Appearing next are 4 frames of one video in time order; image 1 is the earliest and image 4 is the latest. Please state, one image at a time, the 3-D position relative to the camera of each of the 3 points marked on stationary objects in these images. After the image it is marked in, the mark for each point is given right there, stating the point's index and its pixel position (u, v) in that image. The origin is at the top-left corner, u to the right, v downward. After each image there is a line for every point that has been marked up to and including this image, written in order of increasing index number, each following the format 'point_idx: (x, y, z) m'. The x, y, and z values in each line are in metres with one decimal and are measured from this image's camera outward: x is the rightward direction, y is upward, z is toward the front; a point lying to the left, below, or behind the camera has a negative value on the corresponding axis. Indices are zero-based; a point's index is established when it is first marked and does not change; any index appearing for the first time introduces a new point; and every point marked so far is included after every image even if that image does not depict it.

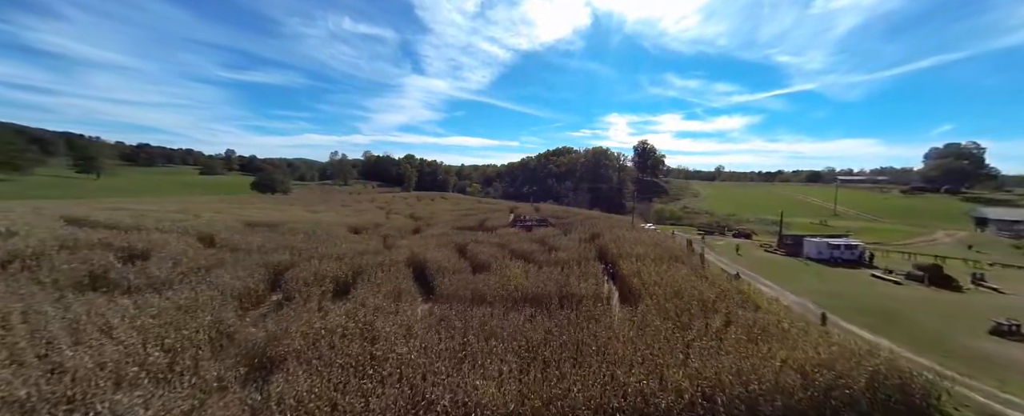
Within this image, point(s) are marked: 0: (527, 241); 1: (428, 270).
0: (+0.9, -2.0, +18.7) m
1: (-3.4, -2.6, +12.6) m
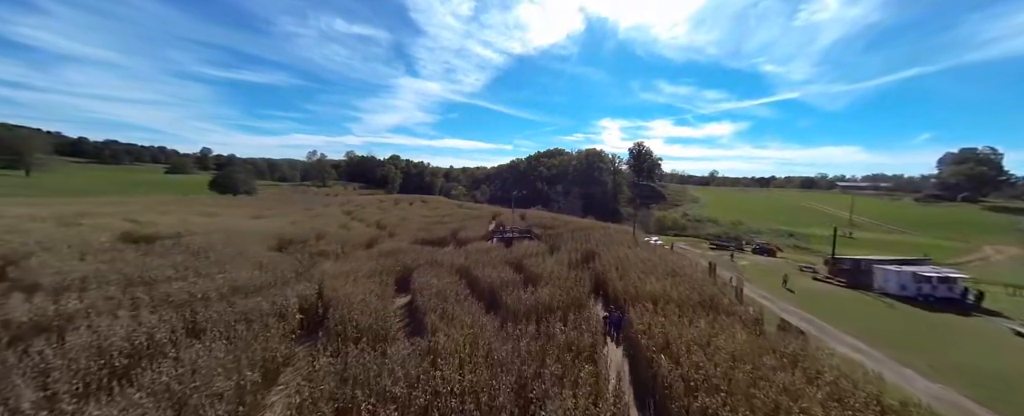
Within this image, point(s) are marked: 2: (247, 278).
0: (-0.6, -2.5, +14.2) m
1: (-4.7, -3.0, +8.0) m
2: (-9.1, -2.4, +10.7) m
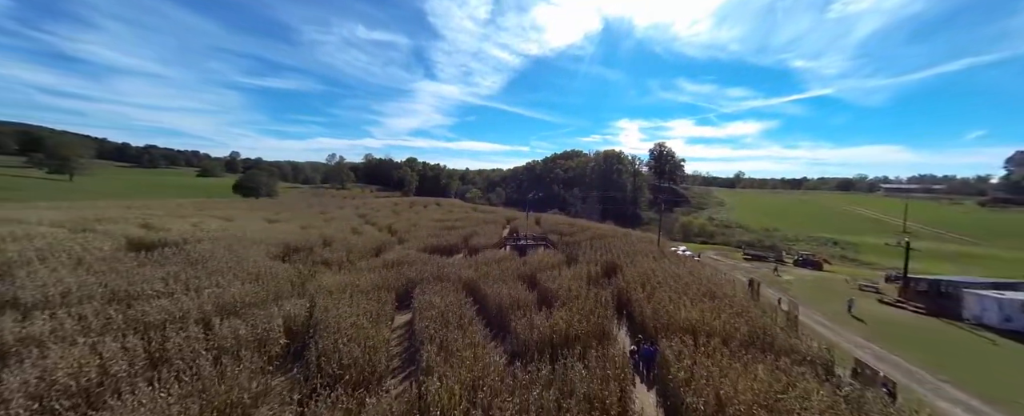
0: (0.0, -2.9, +12.9) m
1: (-4.5, -3.3, +6.9) m
2: (-8.7, -2.7, +9.9) m
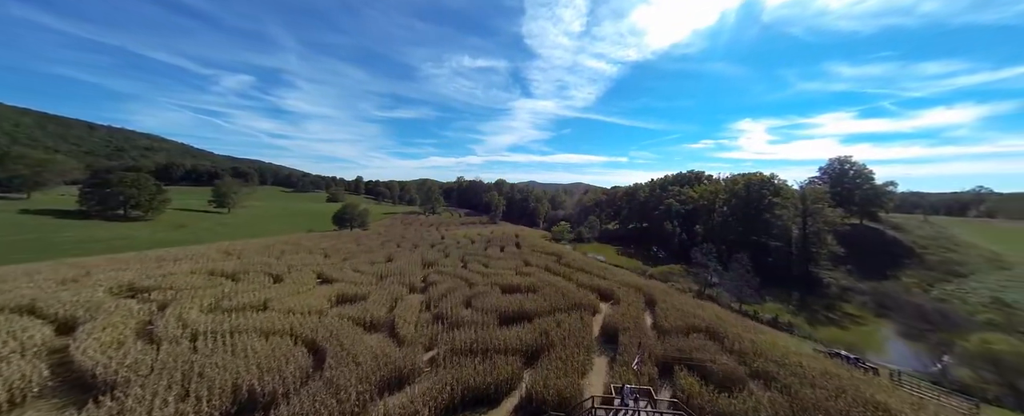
0: (+0.8, -7.1, +2.7) m
1: (-5.2, -7.4, -1.7) m
2: (-8.4, -6.9, +2.5) m
